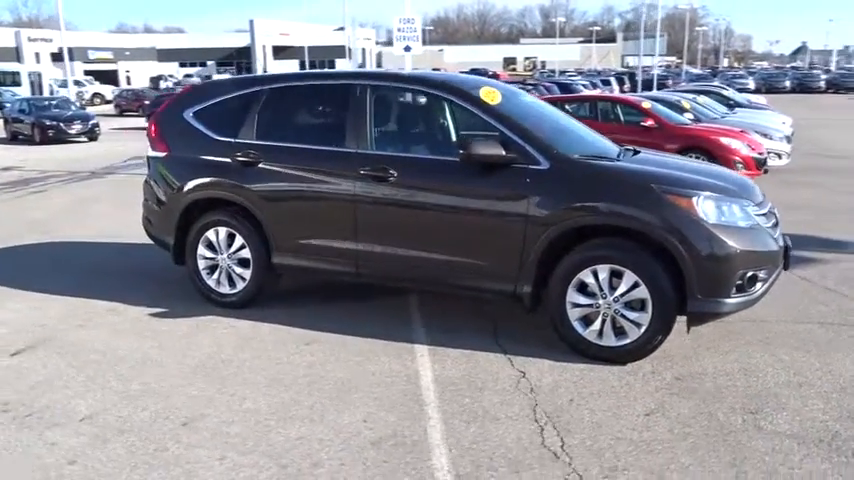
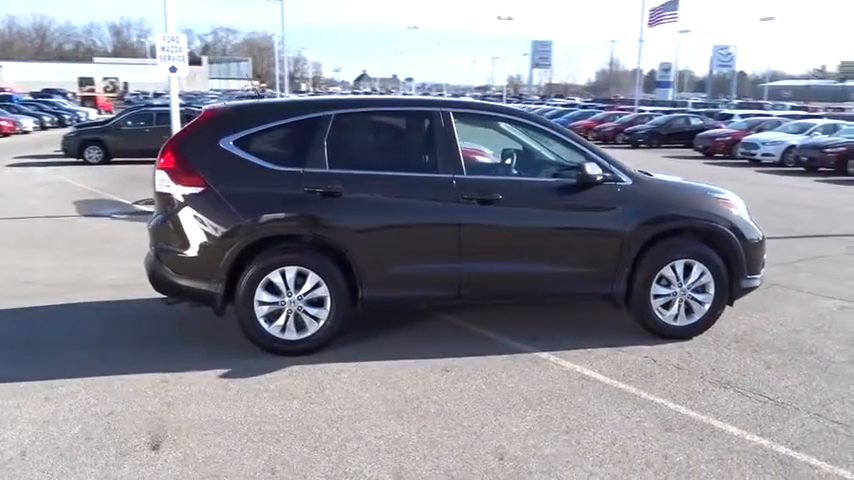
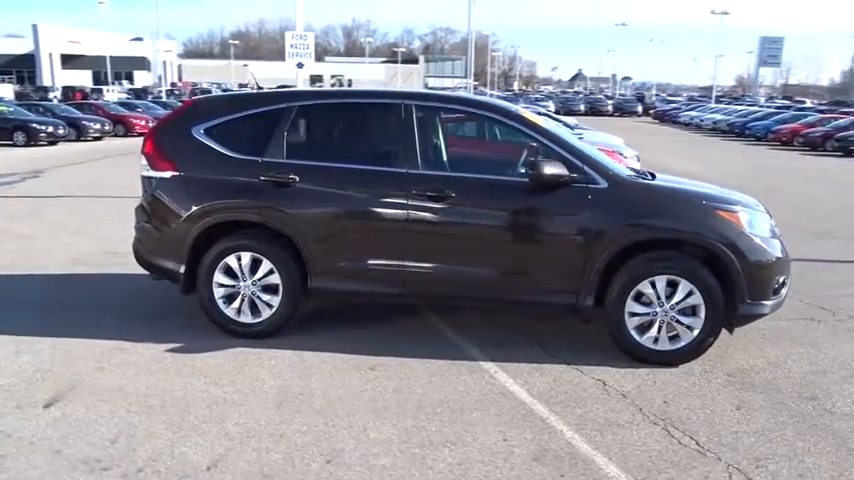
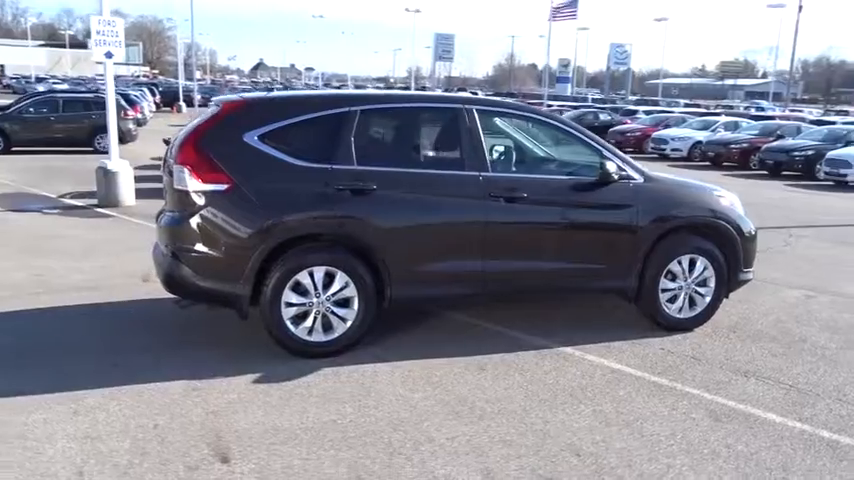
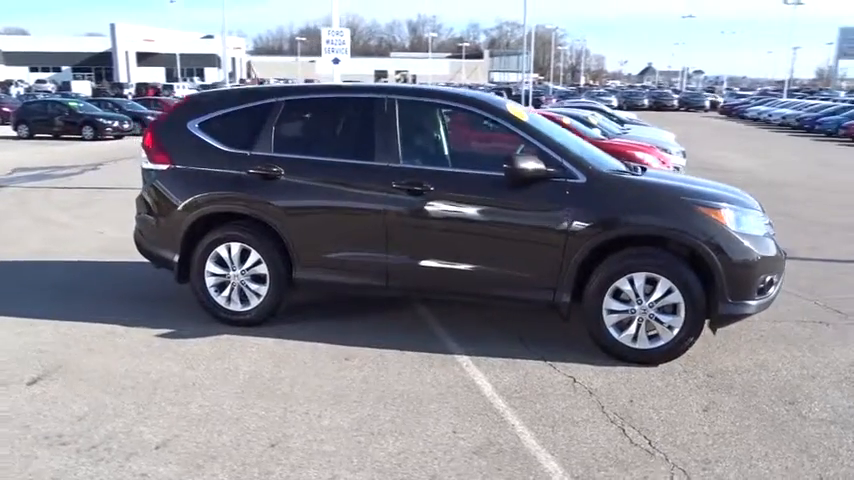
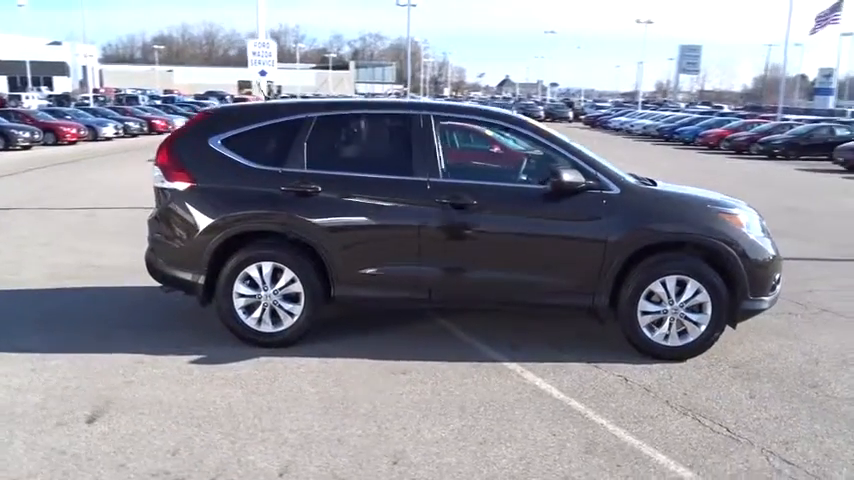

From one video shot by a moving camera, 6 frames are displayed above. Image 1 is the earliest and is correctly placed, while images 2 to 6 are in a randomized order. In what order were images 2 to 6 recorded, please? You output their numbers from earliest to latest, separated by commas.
5, 3, 6, 2, 4
